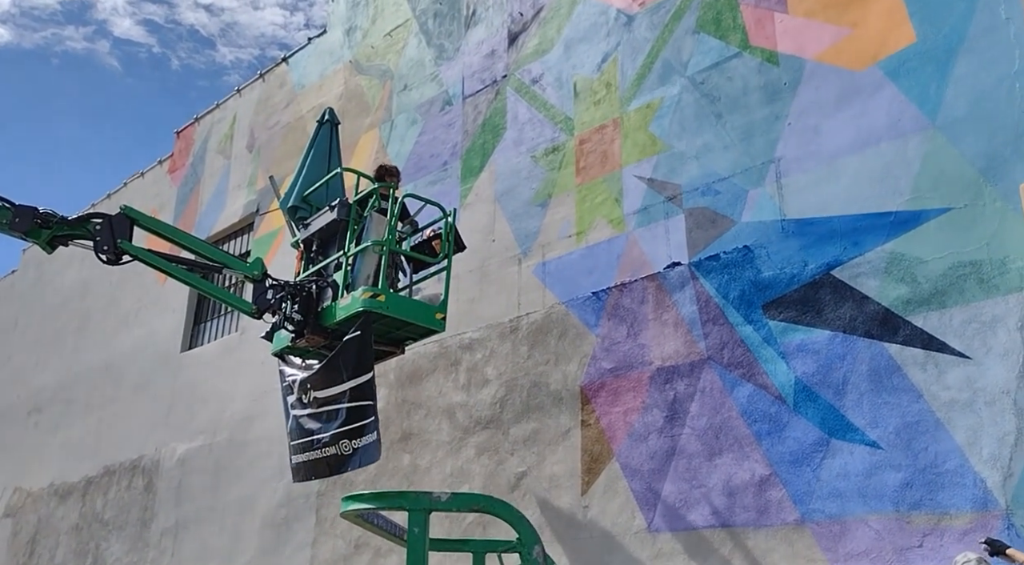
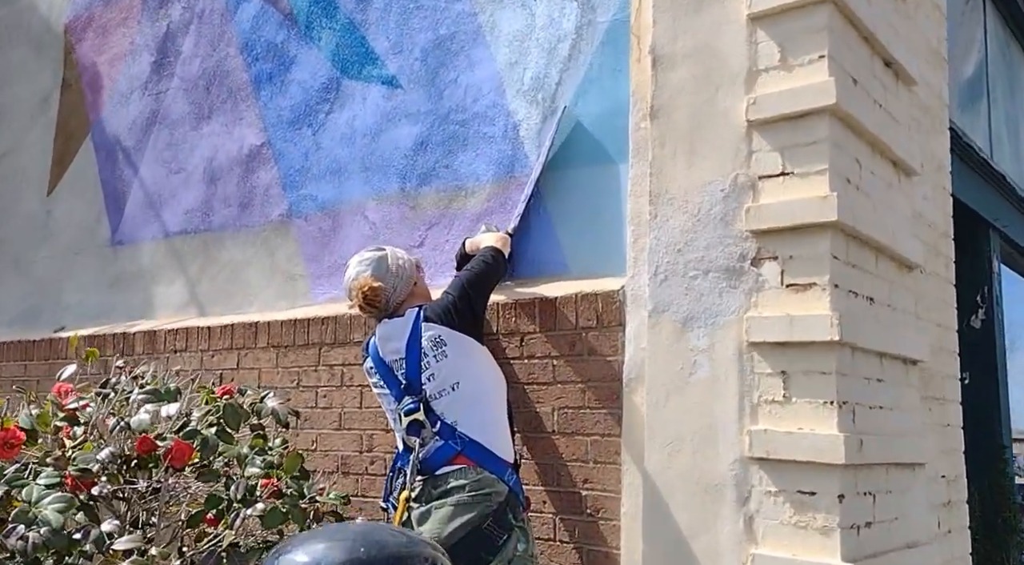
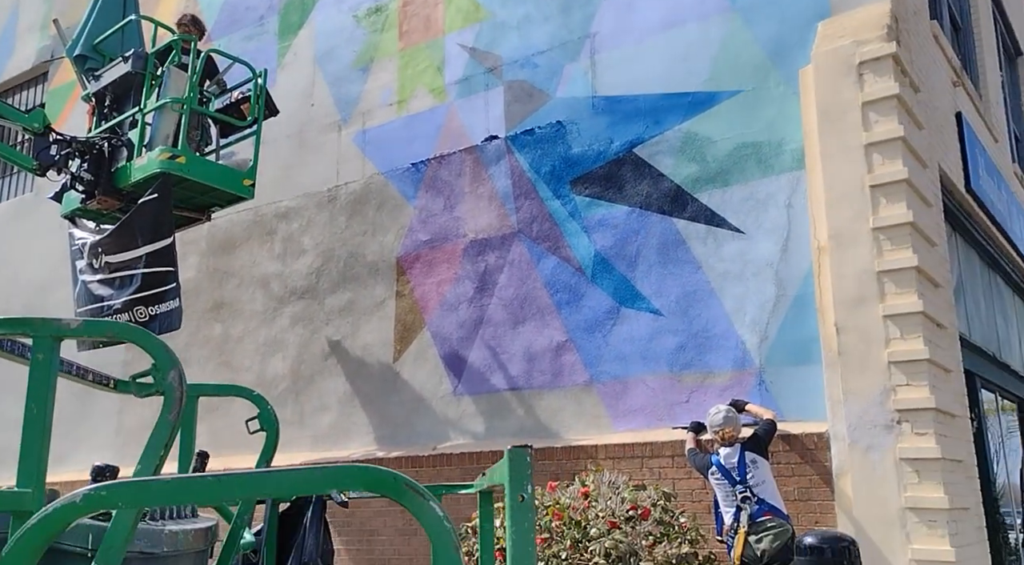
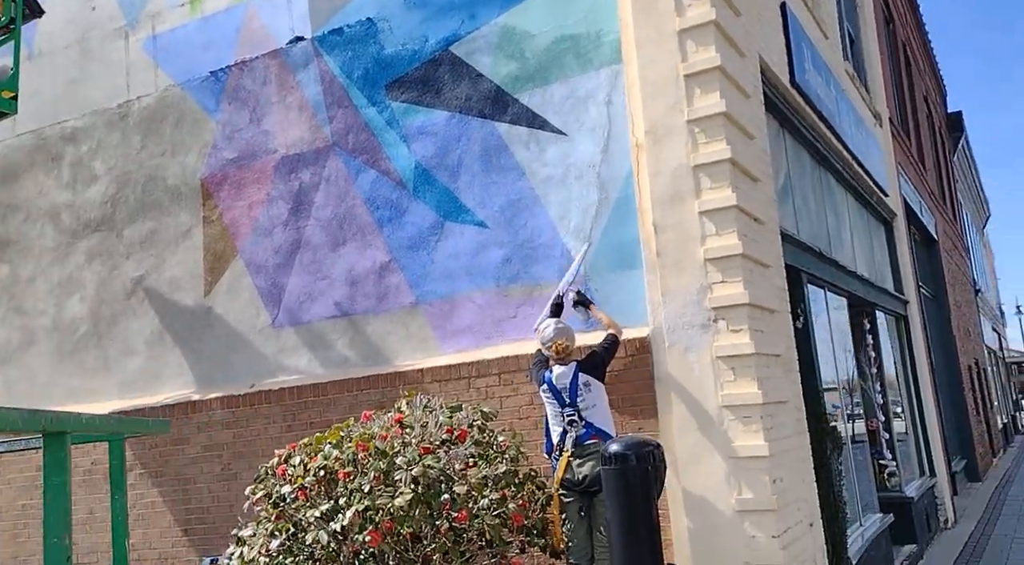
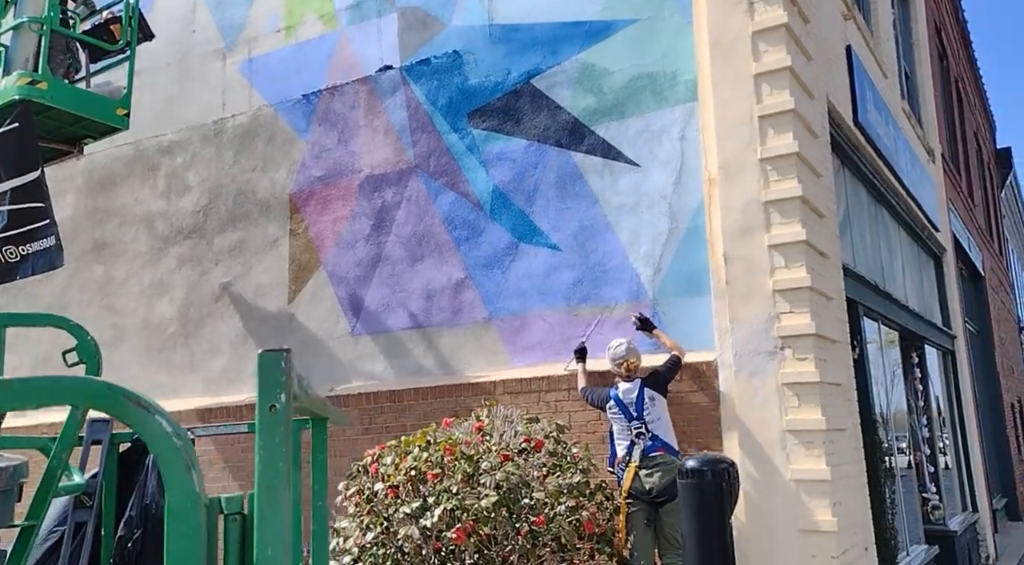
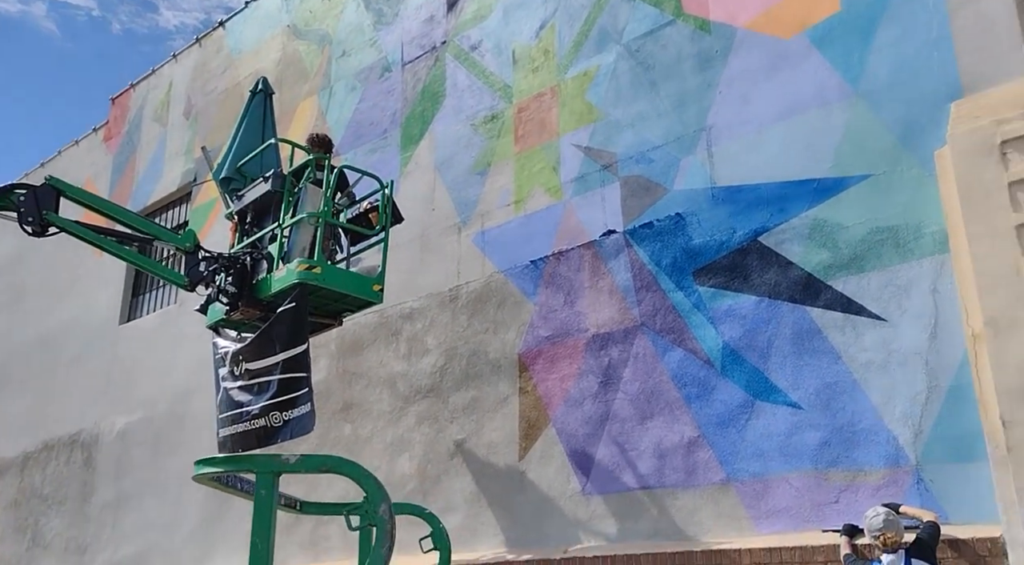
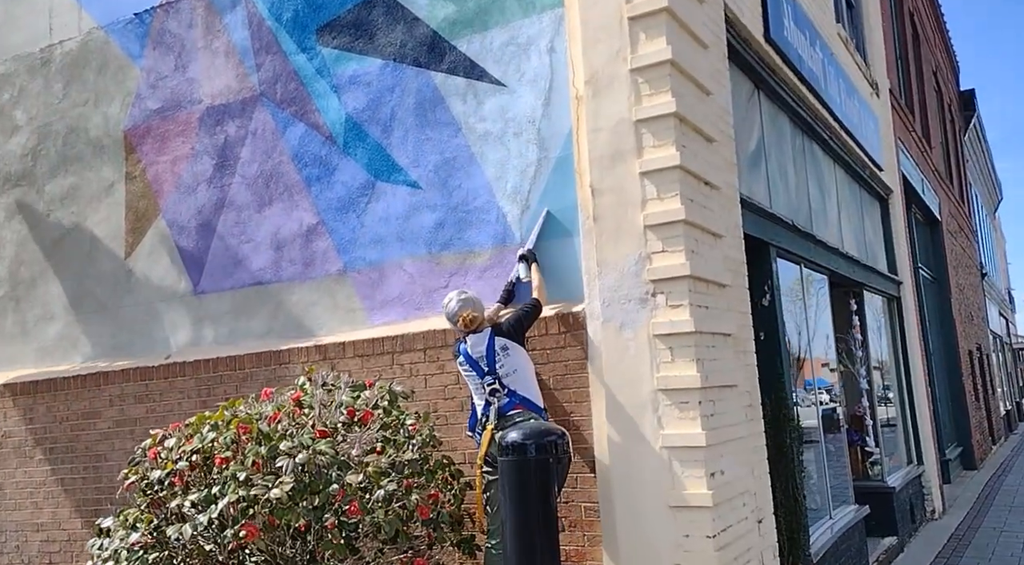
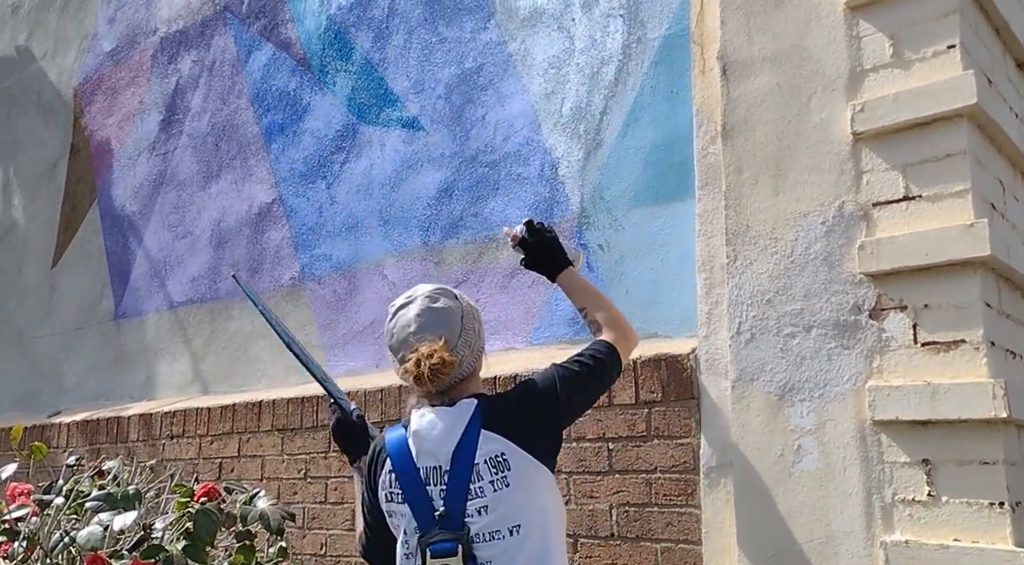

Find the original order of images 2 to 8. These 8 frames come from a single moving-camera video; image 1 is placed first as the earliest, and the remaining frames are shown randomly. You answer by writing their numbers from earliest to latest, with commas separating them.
6, 3, 5, 4, 7, 2, 8
